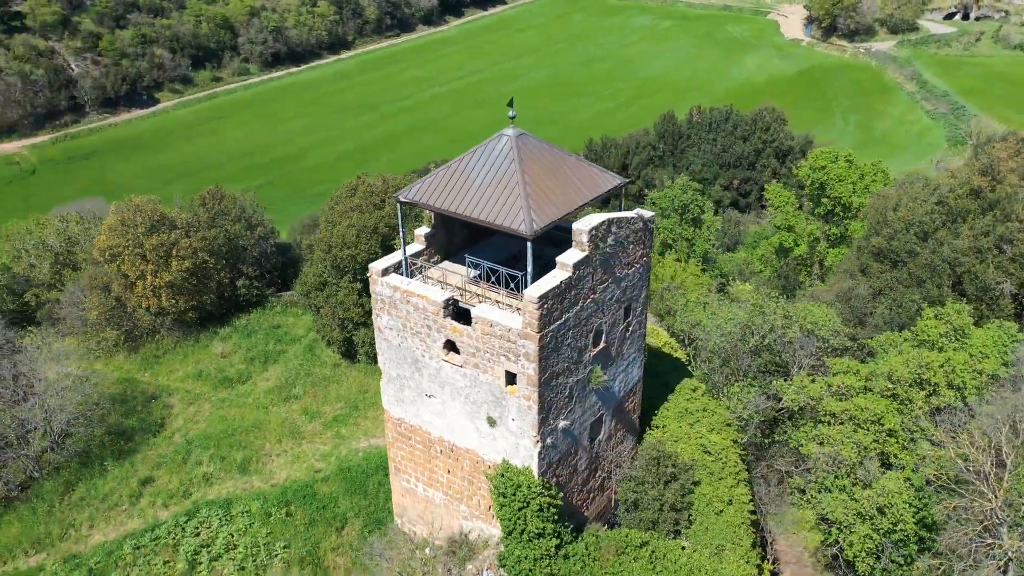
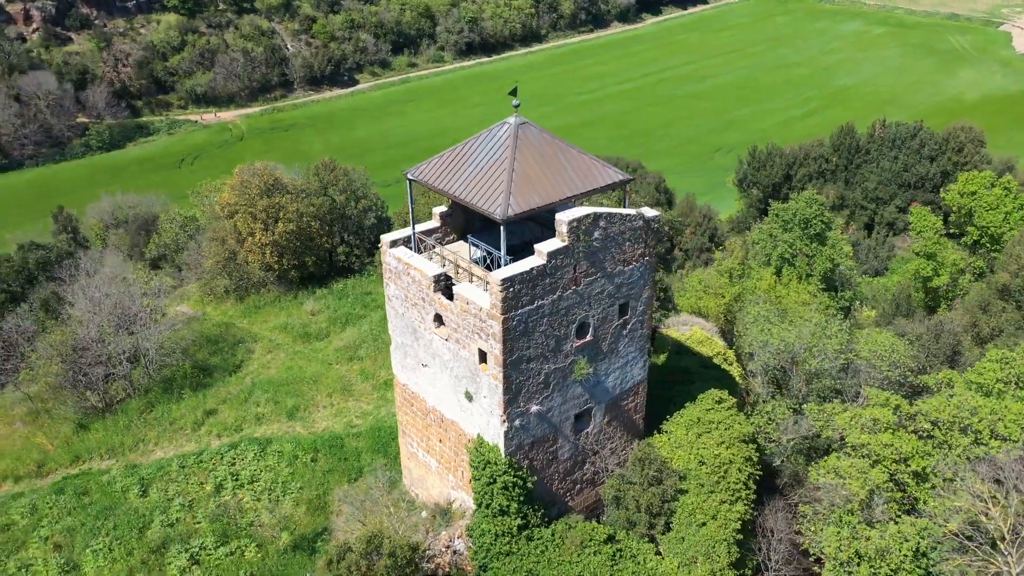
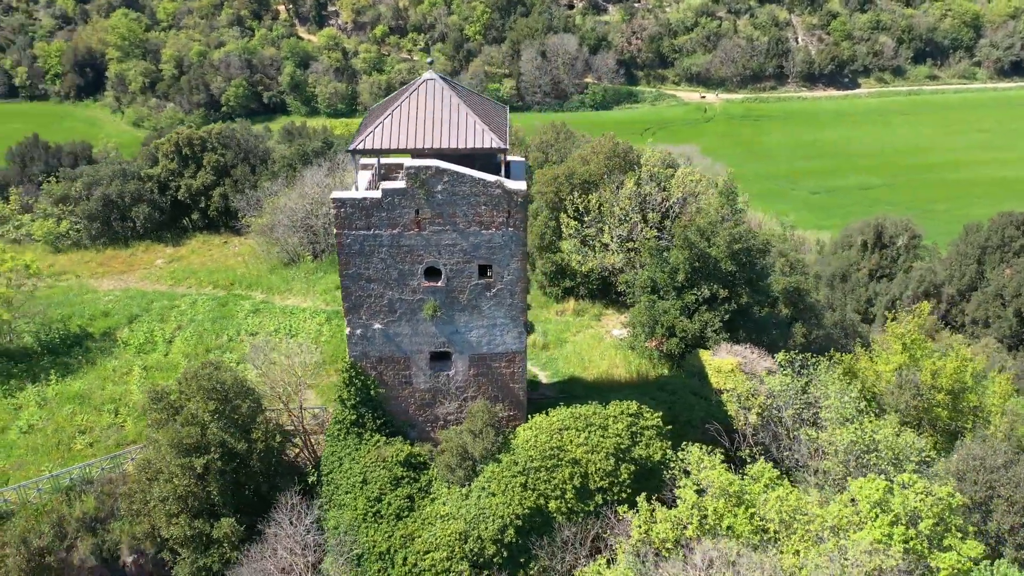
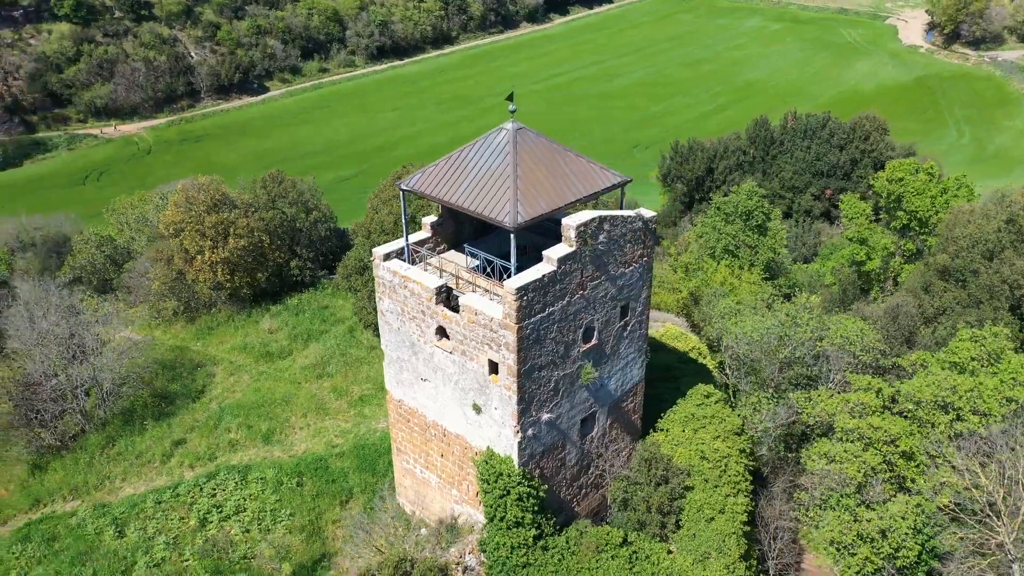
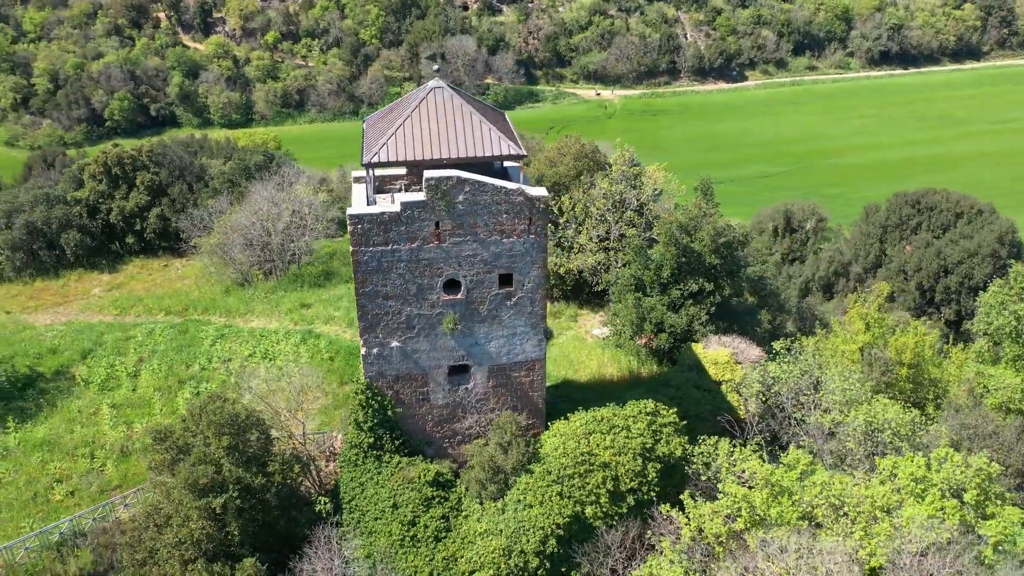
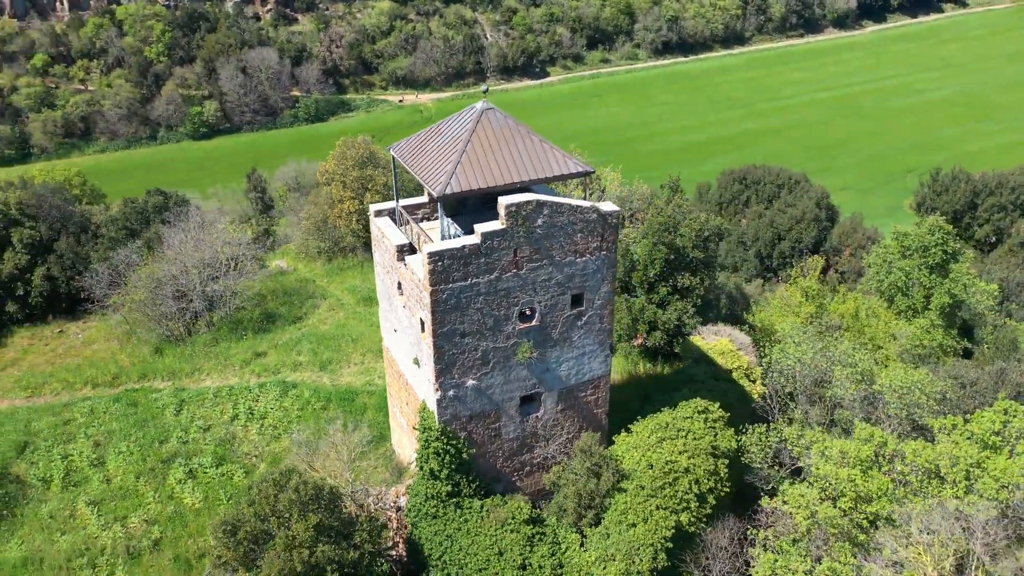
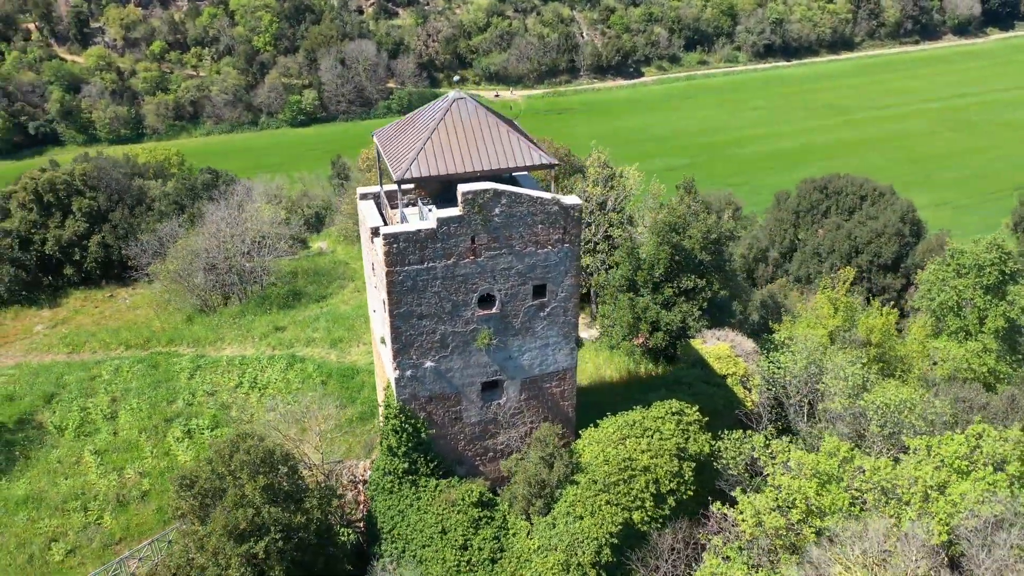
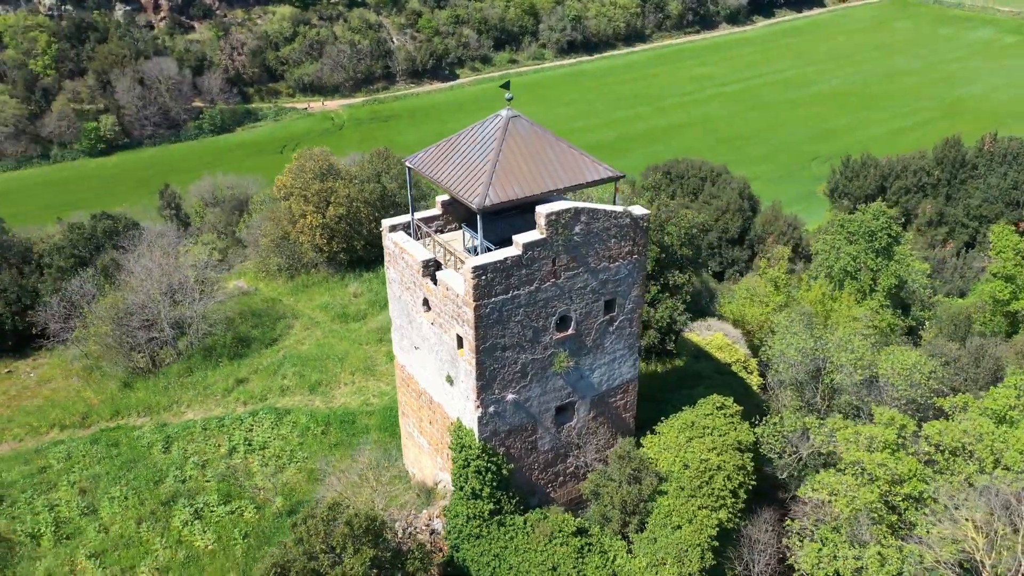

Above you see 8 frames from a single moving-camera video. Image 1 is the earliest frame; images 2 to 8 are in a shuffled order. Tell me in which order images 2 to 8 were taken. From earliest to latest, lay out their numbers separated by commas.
4, 2, 8, 6, 7, 5, 3
